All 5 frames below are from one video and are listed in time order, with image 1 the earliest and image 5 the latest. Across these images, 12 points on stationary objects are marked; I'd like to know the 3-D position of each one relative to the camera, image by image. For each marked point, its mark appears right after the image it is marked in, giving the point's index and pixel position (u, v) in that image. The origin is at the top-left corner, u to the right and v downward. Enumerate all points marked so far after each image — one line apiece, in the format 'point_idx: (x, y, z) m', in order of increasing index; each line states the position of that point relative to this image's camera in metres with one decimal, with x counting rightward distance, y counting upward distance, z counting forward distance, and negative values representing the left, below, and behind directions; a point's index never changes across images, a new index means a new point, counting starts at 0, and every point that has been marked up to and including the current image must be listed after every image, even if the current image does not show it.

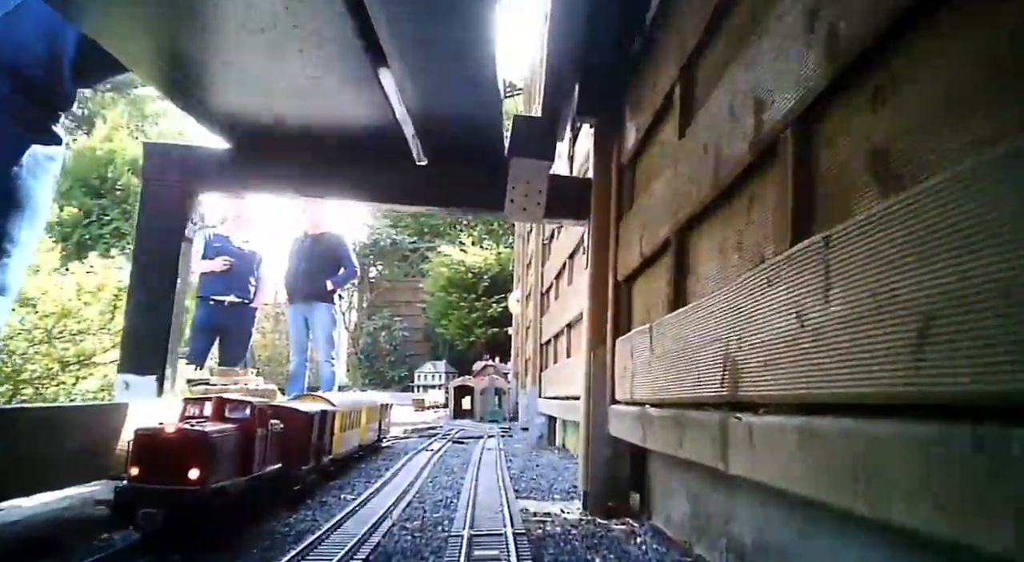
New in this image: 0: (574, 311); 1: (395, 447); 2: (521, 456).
0: (+0.5, -0.2, +6.2) m
1: (-1.3, -1.9, +9.3) m
2: (+0.1, -1.8, +8.1) m
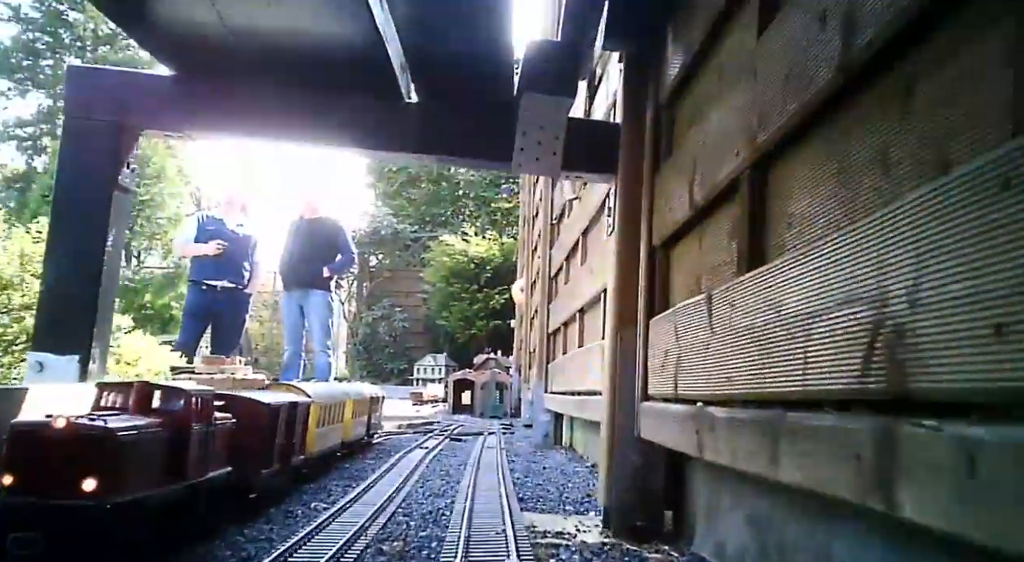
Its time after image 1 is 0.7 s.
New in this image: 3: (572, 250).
0: (+0.5, -0.1, +5.4) m
1: (-1.3, -1.7, +8.6) m
2: (+0.1, -1.6, +7.4) m
3: (+0.5, +0.2, +6.7) m
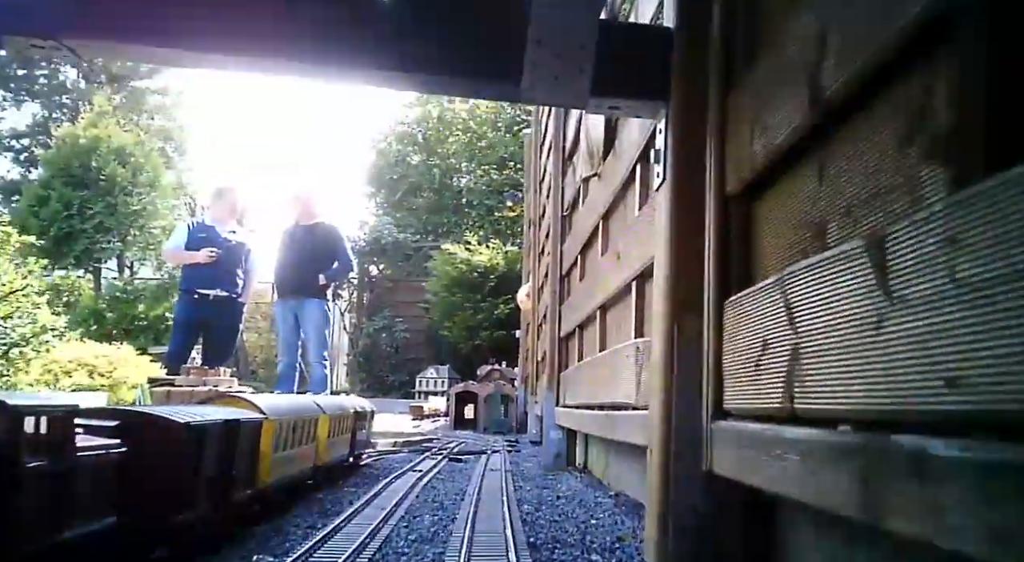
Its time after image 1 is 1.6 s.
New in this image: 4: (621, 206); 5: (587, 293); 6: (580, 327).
0: (+0.6, 0.0, +4.5) m
1: (-1.3, -1.7, +7.6) m
2: (+0.2, -1.6, +6.4) m
3: (+0.6, +0.3, +5.7) m
4: (+0.6, +0.4, +4.3) m
5: (+0.5, -0.1, +5.7) m
6: (+0.5, -0.4, +6.2) m
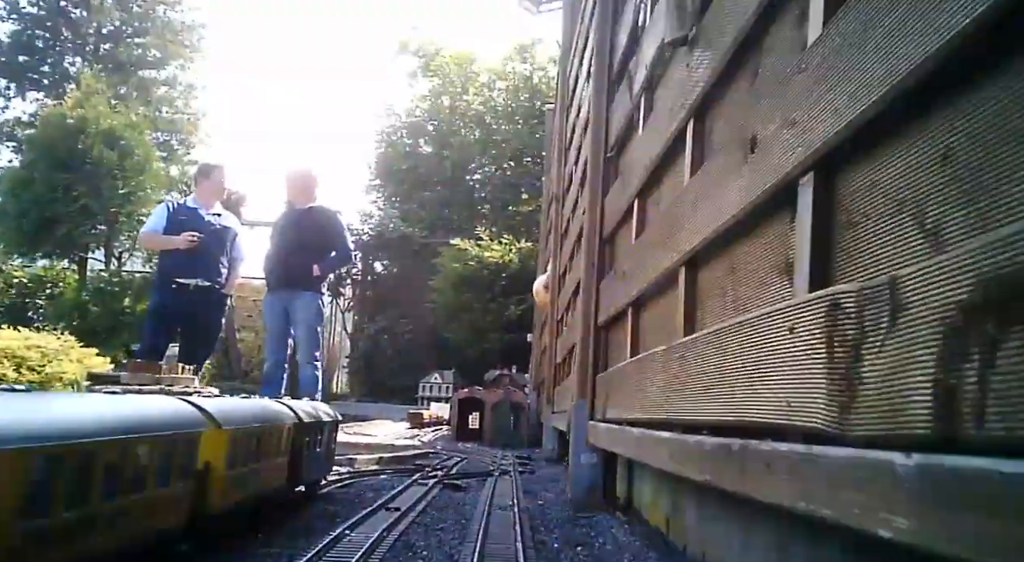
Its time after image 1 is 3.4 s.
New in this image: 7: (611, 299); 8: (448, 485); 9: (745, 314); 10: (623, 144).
0: (+0.7, +0.2, +2.5) m
1: (-1.2, -1.5, +5.6) m
2: (+0.3, -1.4, +4.4) m
3: (+0.7, +0.5, +3.7) m
4: (+0.7, +0.7, +2.3) m
5: (+0.6, +0.1, +3.7) m
6: (+0.6, -0.1, +4.2) m
7: (+0.6, -0.1, +4.8) m
8: (-0.5, -1.6, +6.4) m
9: (+0.7, -0.1, +2.3) m
10: (+0.7, +0.9, +5.0) m
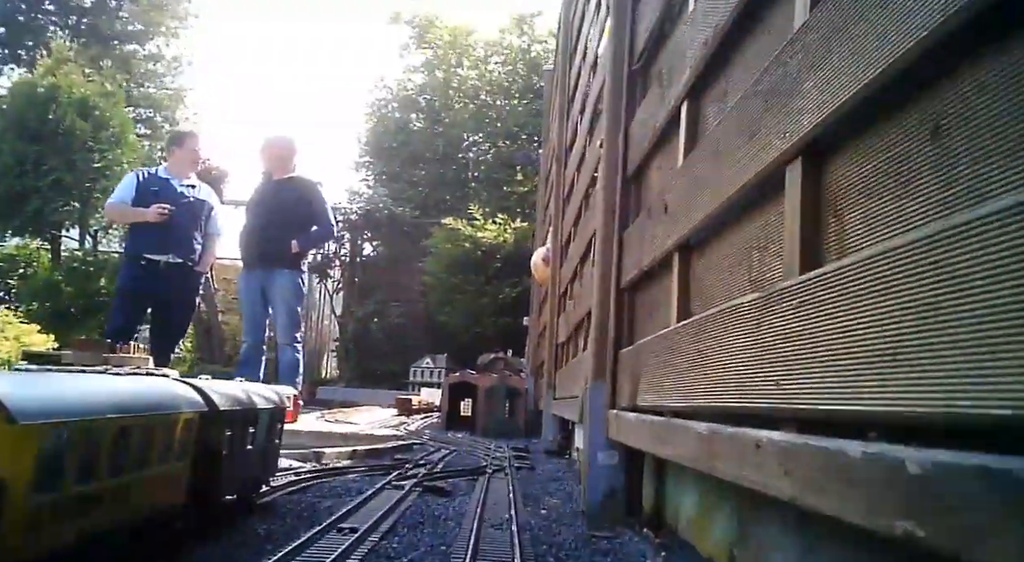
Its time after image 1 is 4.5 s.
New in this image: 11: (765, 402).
0: (+0.7, +0.4, +1.3) m
1: (-1.2, -1.2, +4.4) m
2: (+0.3, -1.1, +3.2) m
3: (+0.7, +0.7, +2.5) m
4: (+0.7, +0.9, +1.1) m
5: (+0.6, +0.4, +2.5) m
6: (+0.6, +0.1, +3.0) m
7: (+0.6, +0.2, +3.6) m
8: (-0.5, -1.3, +5.2) m
9: (+0.7, +0.1, +1.1) m
10: (+0.7, +1.1, +3.8) m
11: (+0.6, -0.3, +1.8) m
